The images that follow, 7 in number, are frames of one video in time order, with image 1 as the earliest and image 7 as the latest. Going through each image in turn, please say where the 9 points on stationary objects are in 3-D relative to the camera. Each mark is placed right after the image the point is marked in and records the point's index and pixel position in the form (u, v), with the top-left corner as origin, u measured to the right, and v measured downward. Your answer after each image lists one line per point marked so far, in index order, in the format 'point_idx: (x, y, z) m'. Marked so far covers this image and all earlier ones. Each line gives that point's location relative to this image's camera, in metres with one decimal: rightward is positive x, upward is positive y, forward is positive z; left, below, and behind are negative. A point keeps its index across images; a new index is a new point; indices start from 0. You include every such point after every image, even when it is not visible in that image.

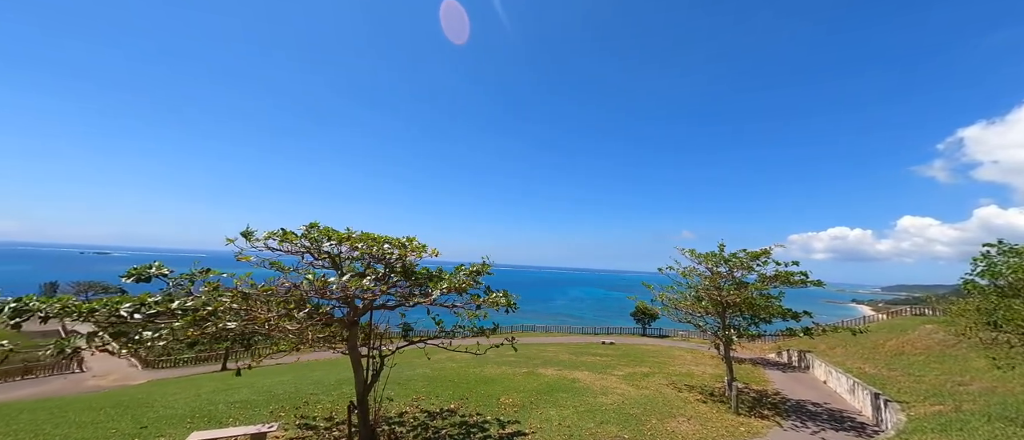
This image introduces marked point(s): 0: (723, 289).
0: (+8.2, -2.7, +14.3) m
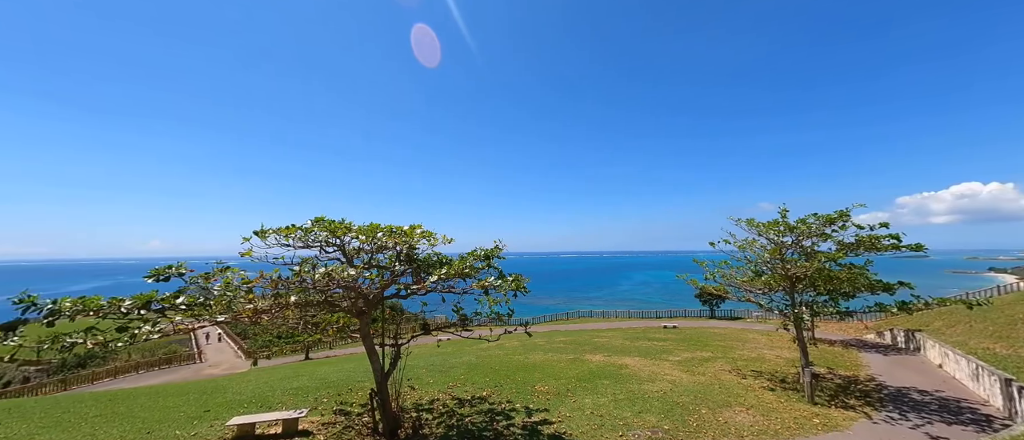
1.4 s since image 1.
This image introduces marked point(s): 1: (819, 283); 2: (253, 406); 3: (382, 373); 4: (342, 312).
0: (+9.3, -1.4, +12.4) m
1: (+10.1, -2.1, +12.2) m
2: (-6.8, -4.9, +9.8) m
3: (-2.8, -3.2, +7.8) m
4: (-3.4, -1.9, +7.6) m
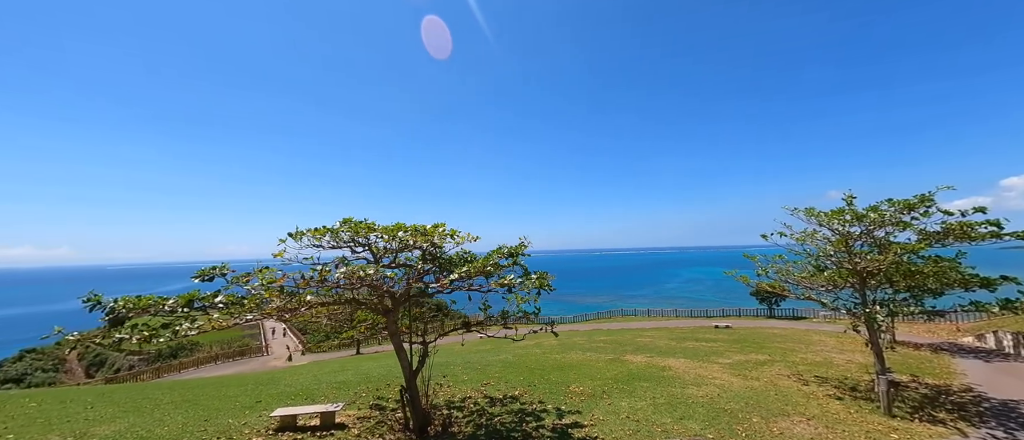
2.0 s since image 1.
0: (+10.3, -1.0, +11.0) m
1: (+11.1, -1.7, +10.7) m
2: (-6.0, -5.0, +10.3) m
3: (-2.2, -3.2, +7.9) m
4: (-2.9, -1.9, +7.7) m
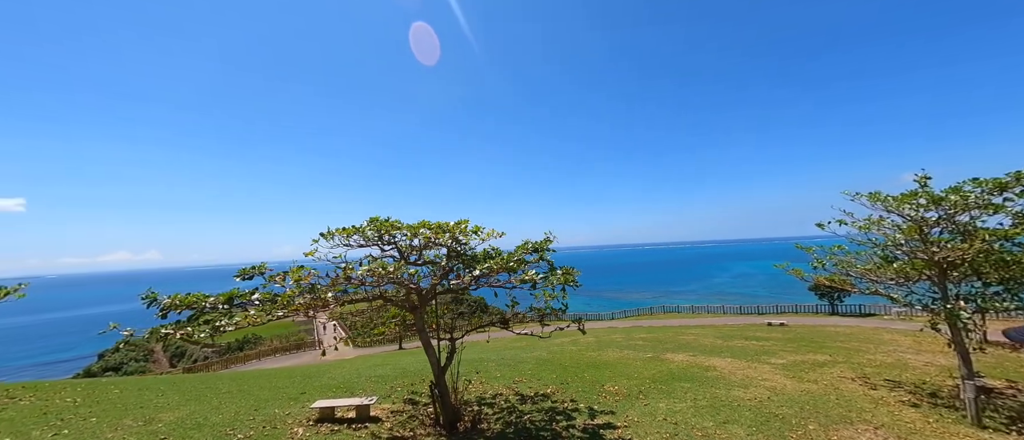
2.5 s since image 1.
0: (+11.1, -0.6, +9.7) m
1: (+11.9, -1.3, +9.3) m
2: (-5.0, -5.0, +10.8) m
3: (-1.6, -3.2, +8.0) m
4: (-2.4, -1.9, +7.9) m
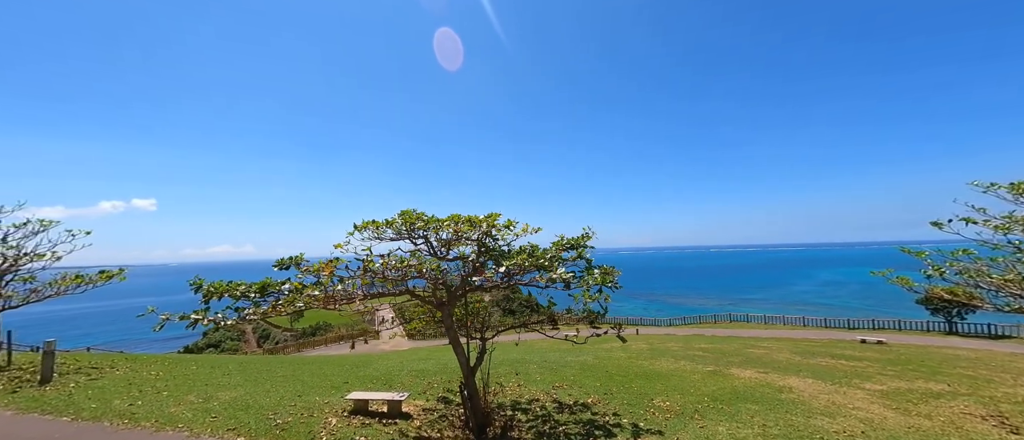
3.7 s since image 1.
0: (+11.9, -0.6, +7.3) m
1: (+12.6, -1.2, +6.8) m
2: (-3.9, -4.8, +10.9) m
3: (-0.9, -3.0, +7.6) m
4: (-1.7, -1.7, +7.6) m
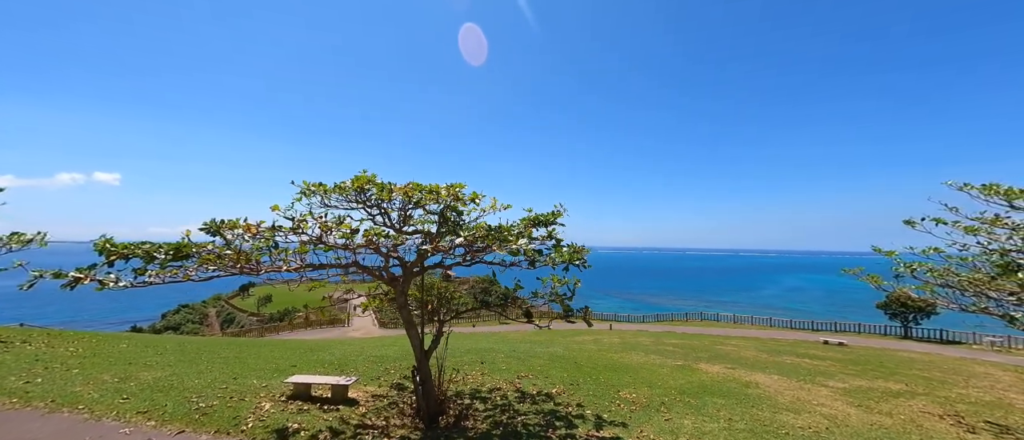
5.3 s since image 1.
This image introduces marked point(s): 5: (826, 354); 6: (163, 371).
0: (+11.2, -0.6, +7.3) m
1: (+11.9, -1.3, +6.8) m
2: (-4.9, -4.0, +10.1) m
3: (-1.7, -2.4, +6.9) m
4: (-2.4, -1.1, +6.9) m
5: (+14.3, -6.1, +16.8) m
6: (-8.0, -3.5, +8.5) m
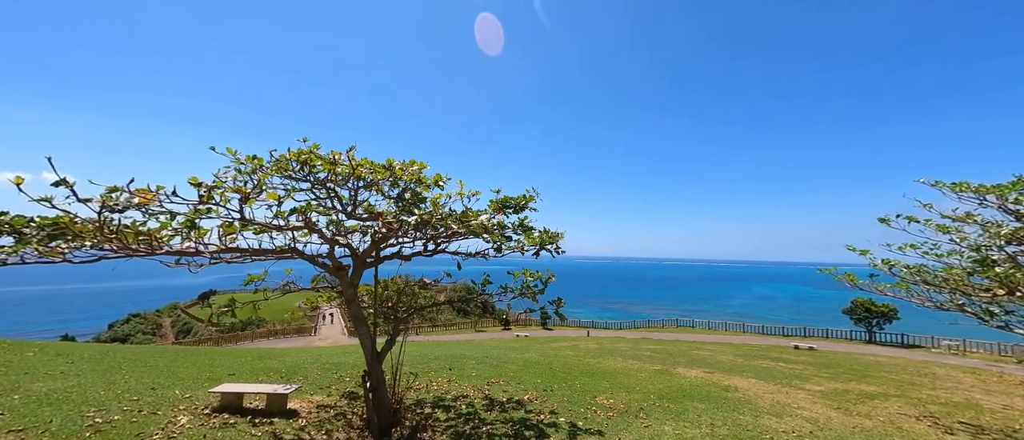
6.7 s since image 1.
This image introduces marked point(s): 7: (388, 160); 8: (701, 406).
0: (+10.6, -0.5, +7.3) m
1: (+11.3, -1.2, +6.8) m
2: (-5.7, -3.8, +9.0) m
3: (-2.3, -2.2, +6.1) m
4: (-3.0, -0.8, +6.0) m
5: (+13.1, -6.3, +16.8) m
6: (-8.7, -3.2, +7.2) m
7: (-2.0, +1.0, +5.9) m
8: (+4.3, -4.2, +8.4) m
